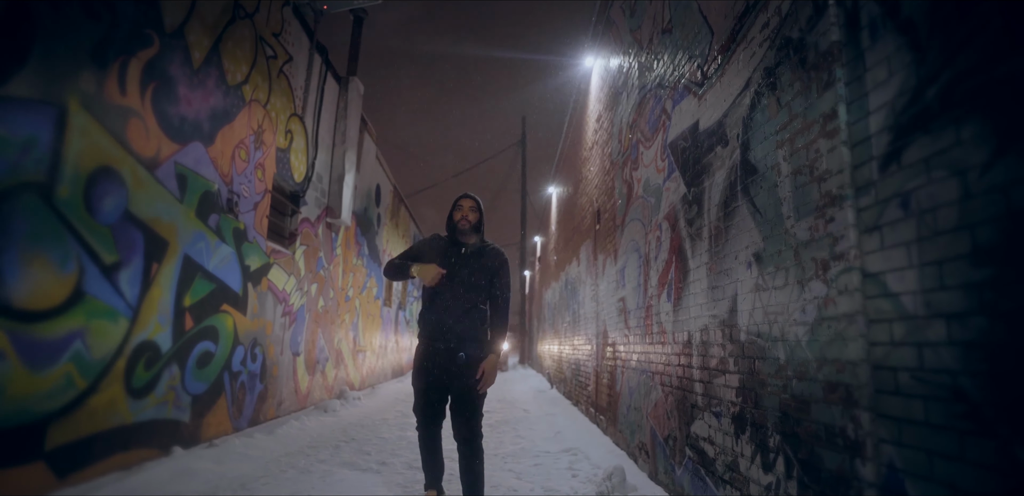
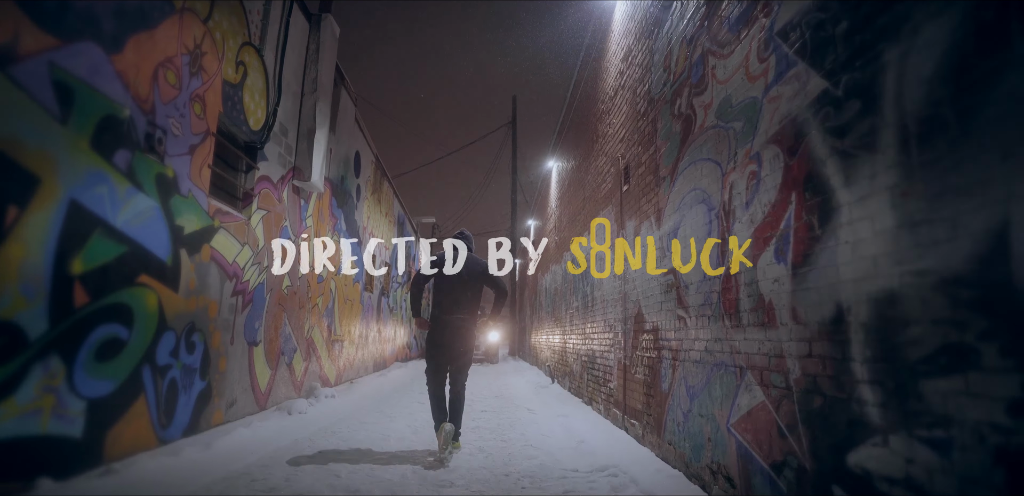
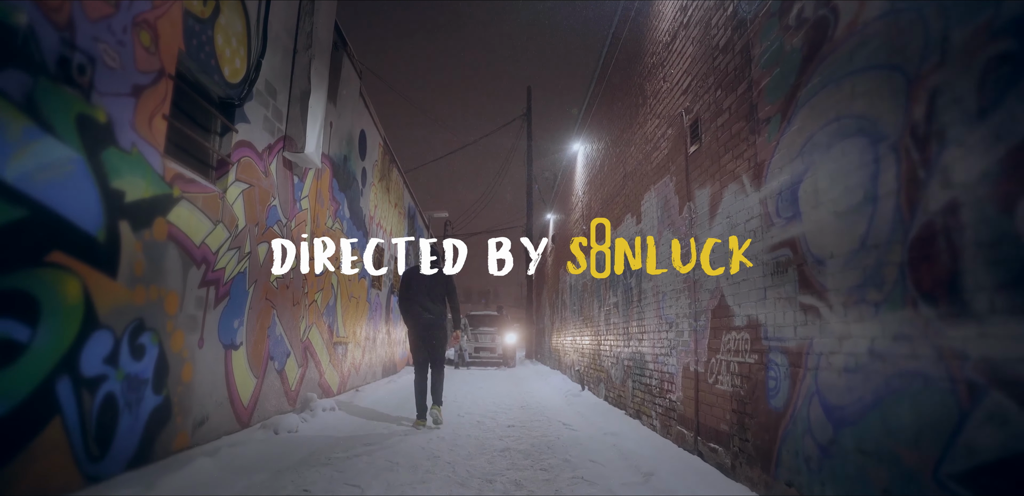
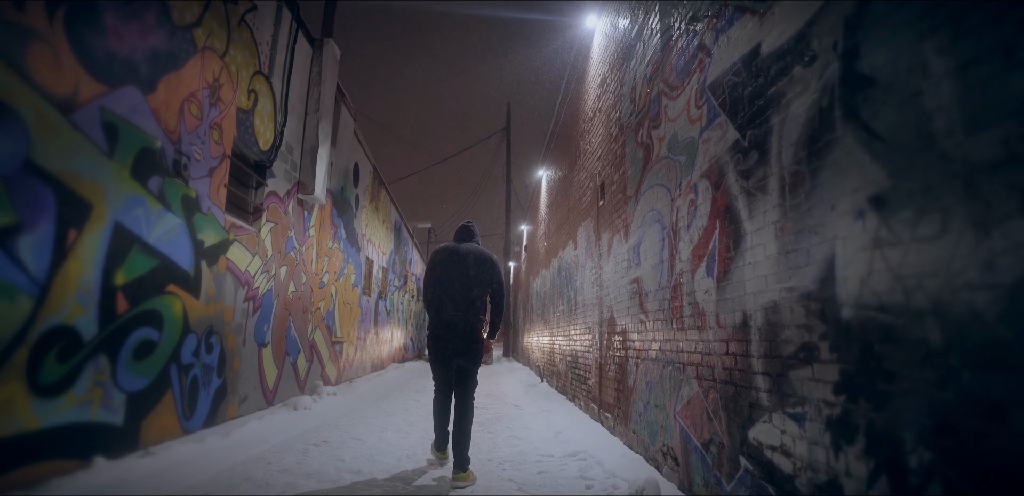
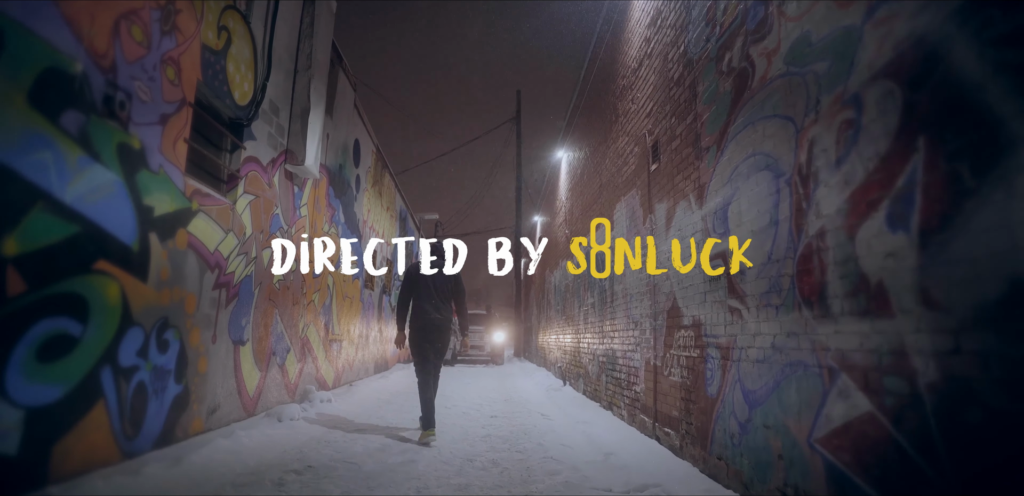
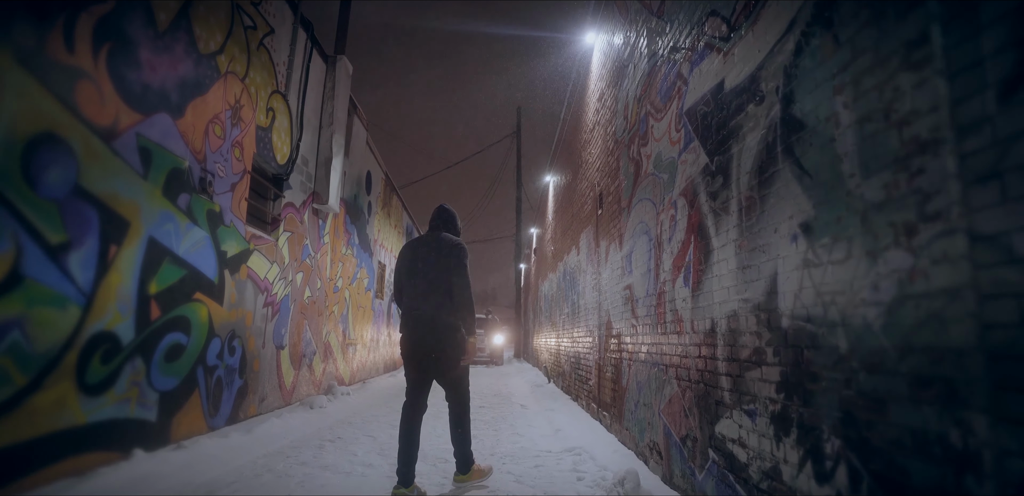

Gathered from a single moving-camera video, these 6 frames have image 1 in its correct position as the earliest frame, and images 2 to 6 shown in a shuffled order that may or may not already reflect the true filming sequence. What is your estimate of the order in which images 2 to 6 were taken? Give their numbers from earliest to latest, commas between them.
6, 4, 2, 5, 3
